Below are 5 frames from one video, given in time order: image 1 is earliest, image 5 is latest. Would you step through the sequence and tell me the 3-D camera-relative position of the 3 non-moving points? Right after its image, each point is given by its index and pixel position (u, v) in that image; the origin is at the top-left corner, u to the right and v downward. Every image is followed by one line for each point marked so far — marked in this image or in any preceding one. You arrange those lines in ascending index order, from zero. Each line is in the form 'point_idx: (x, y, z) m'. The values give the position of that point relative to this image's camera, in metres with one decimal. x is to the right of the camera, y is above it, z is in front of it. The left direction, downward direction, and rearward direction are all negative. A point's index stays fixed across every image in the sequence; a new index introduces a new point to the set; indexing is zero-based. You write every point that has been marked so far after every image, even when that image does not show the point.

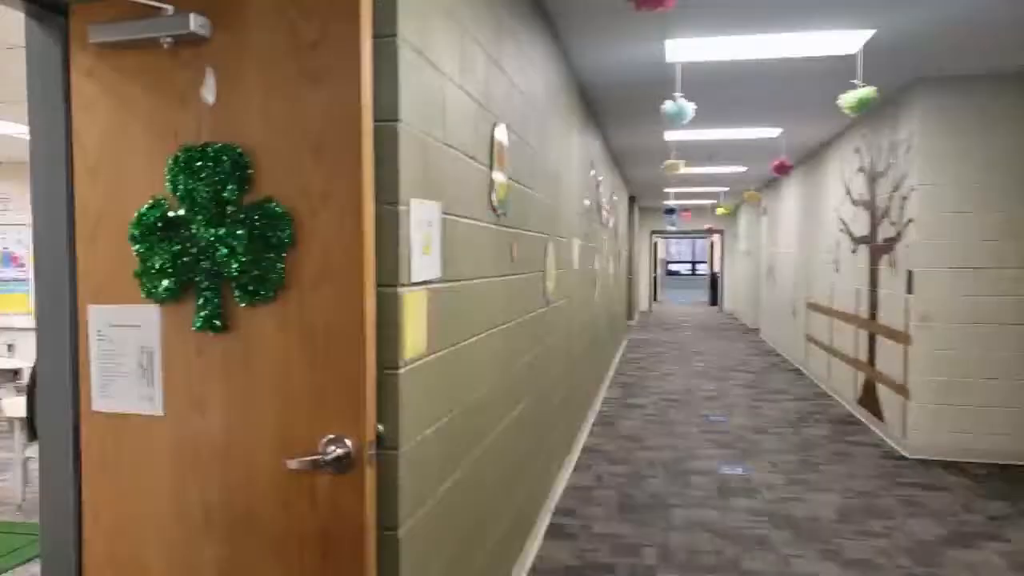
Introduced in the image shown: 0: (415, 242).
0: (-0.2, +0.1, +1.9) m
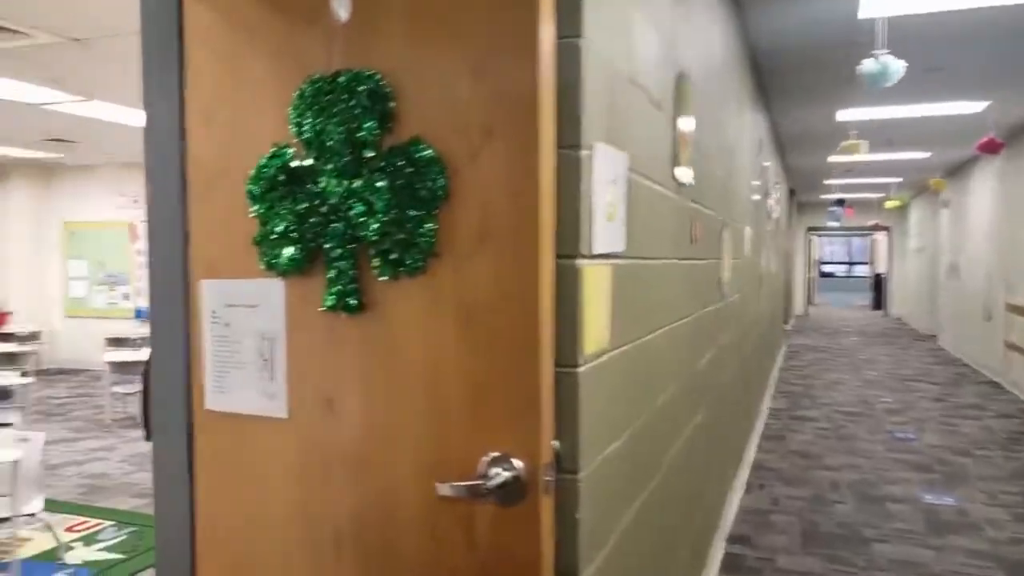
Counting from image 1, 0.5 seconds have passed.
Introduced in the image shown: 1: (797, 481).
0: (+0.2, +0.2, +1.4) m
1: (+1.6, -1.1, +4.3) m
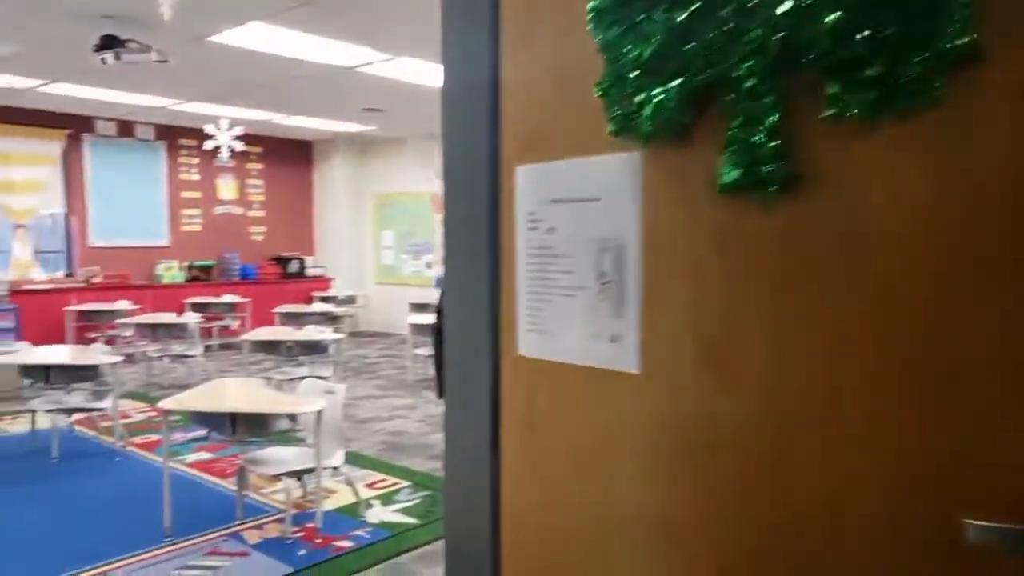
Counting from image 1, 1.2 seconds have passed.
0: (+0.7, +0.3, +0.7) m
1: (+3.0, -0.9, +2.9) m
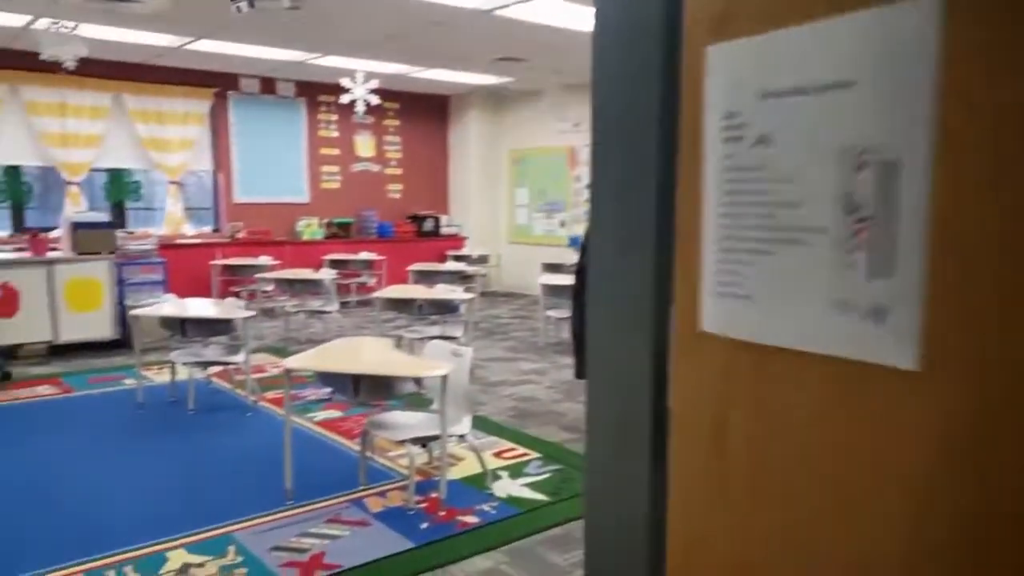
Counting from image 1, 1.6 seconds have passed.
0: (+0.8, +0.3, +0.2) m
1: (+3.4, -0.9, +2.0) m
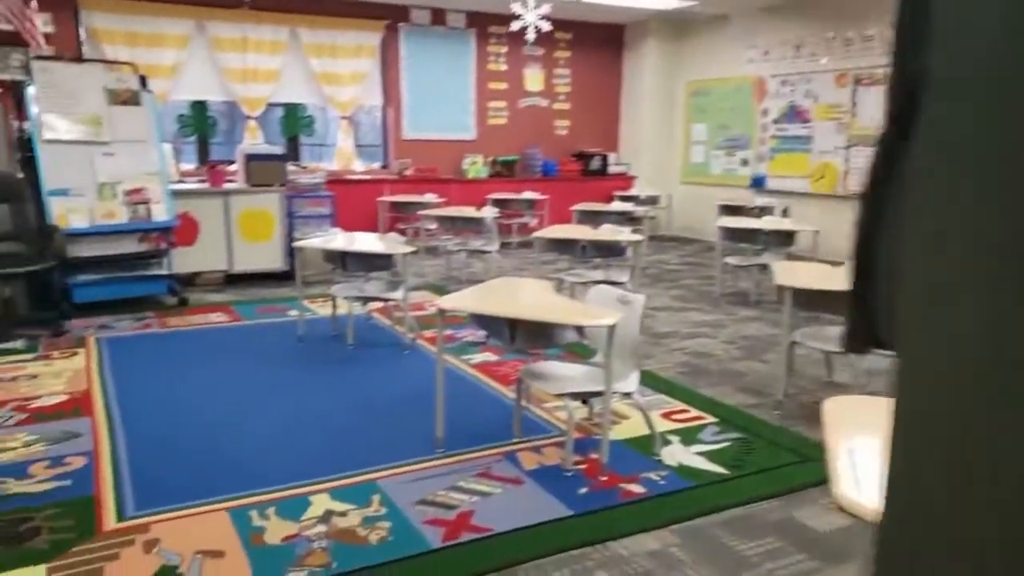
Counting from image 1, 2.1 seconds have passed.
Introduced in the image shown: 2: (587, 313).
0: (+0.8, +0.3, -0.4) m
1: (+3.7, -0.9, +1.0) m
2: (+0.3, -0.1, +2.9) m
